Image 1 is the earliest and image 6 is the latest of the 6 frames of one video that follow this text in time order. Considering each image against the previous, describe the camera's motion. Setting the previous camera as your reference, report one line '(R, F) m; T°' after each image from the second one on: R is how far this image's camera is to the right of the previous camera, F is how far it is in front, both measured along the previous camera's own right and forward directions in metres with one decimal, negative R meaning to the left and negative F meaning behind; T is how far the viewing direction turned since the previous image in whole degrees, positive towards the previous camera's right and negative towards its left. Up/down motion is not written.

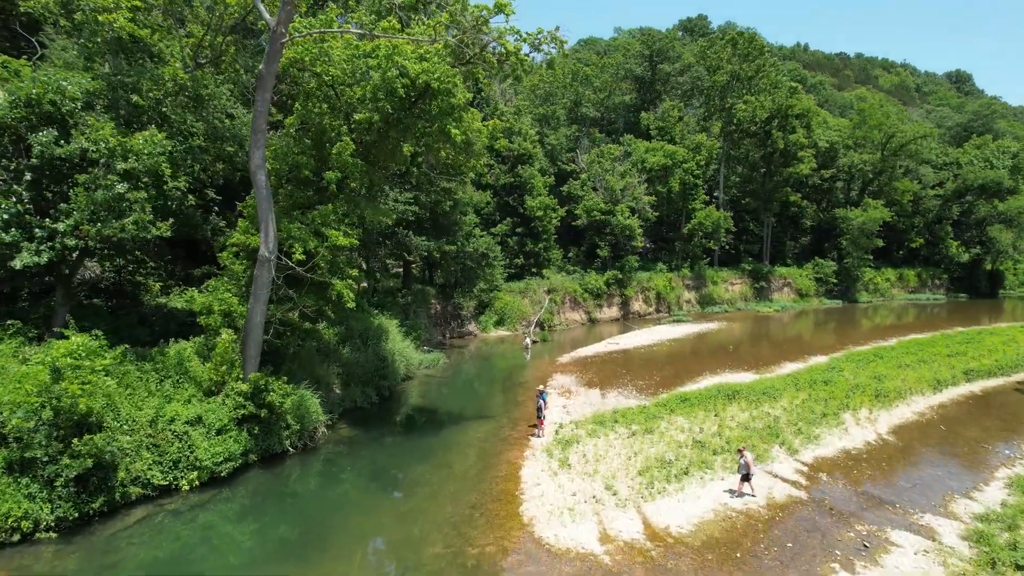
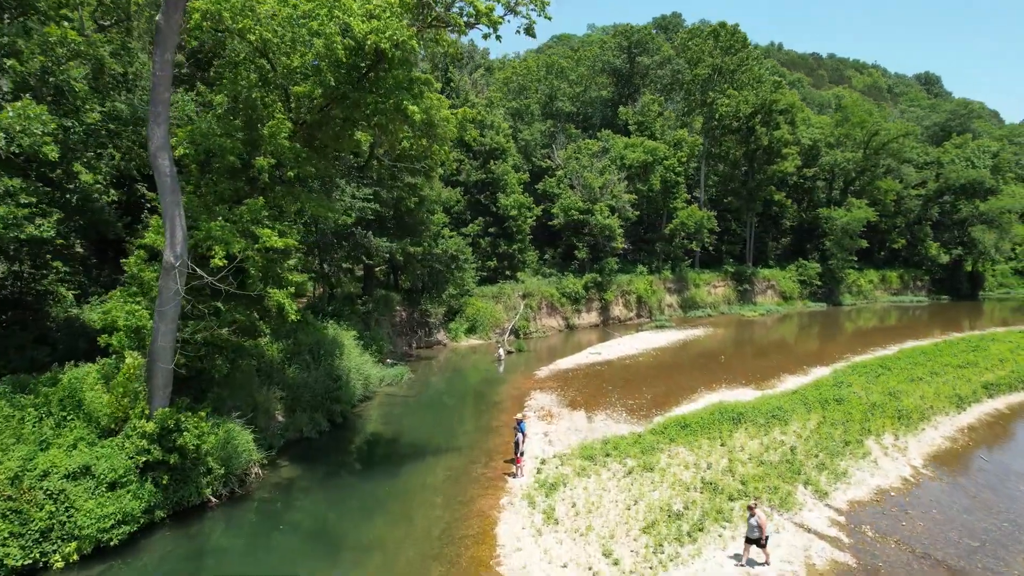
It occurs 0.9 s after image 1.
(0.0, +3.0) m; +2°
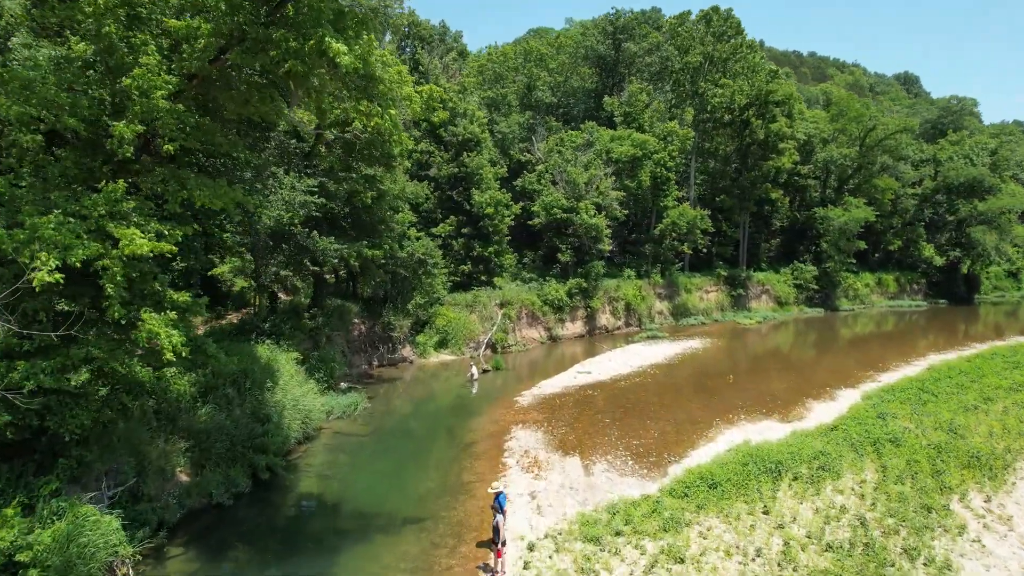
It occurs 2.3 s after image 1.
(0.0, +4.3) m; +2°
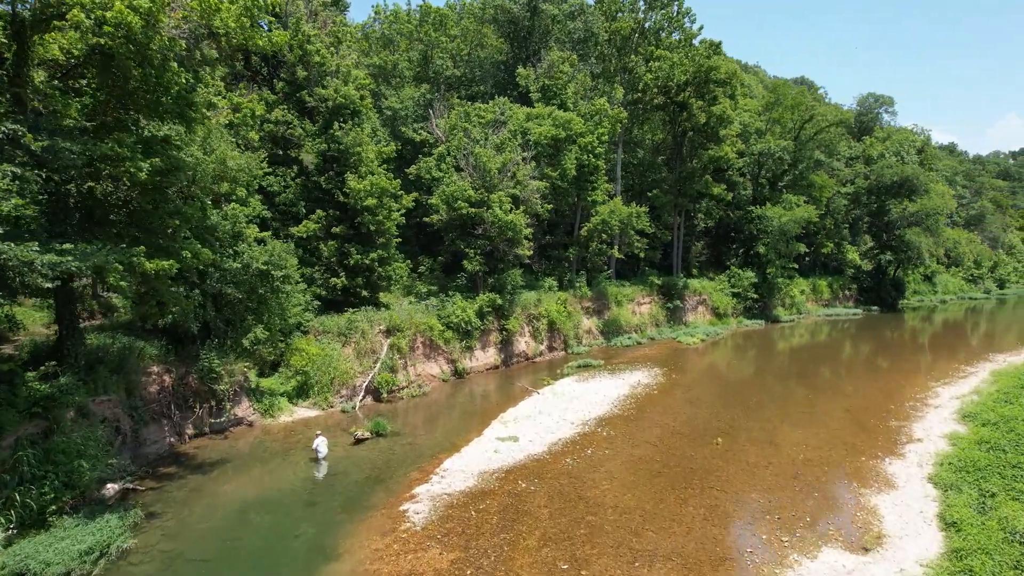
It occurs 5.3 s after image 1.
(+0.3, +9.3) m; +9°
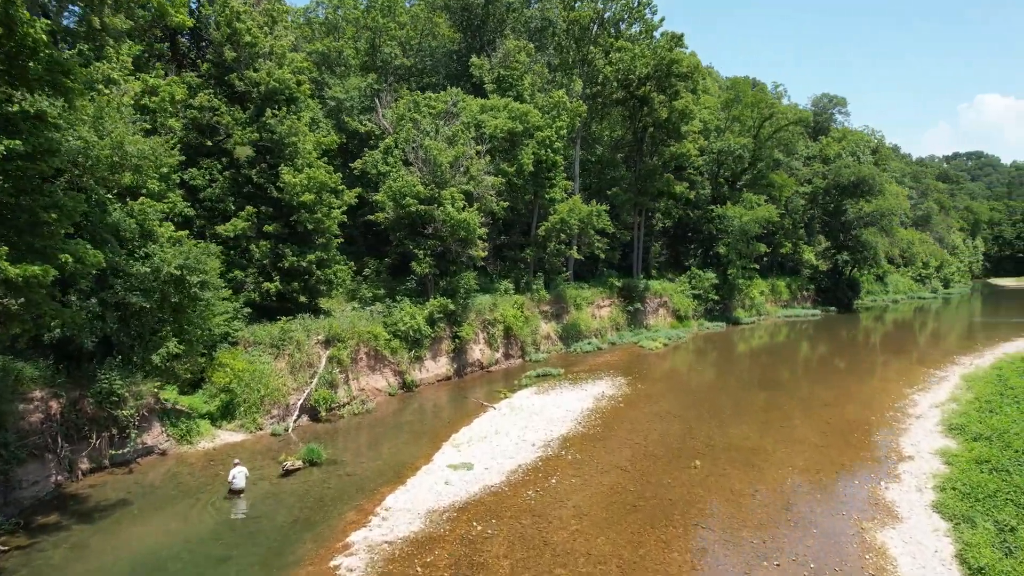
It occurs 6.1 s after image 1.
(0.0, +2.3) m; +4°
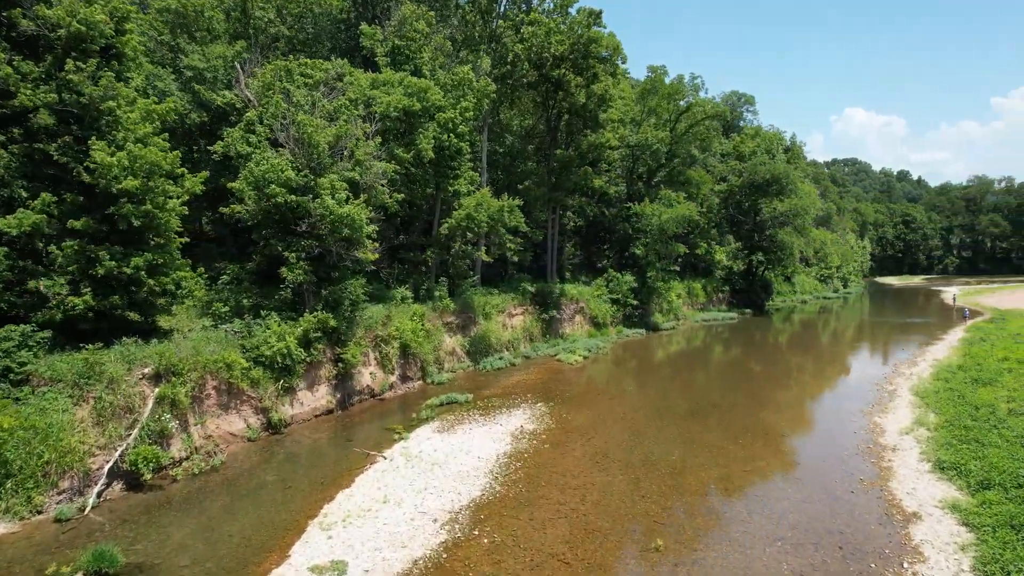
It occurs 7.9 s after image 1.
(+0.3, +5.0) m; +8°
